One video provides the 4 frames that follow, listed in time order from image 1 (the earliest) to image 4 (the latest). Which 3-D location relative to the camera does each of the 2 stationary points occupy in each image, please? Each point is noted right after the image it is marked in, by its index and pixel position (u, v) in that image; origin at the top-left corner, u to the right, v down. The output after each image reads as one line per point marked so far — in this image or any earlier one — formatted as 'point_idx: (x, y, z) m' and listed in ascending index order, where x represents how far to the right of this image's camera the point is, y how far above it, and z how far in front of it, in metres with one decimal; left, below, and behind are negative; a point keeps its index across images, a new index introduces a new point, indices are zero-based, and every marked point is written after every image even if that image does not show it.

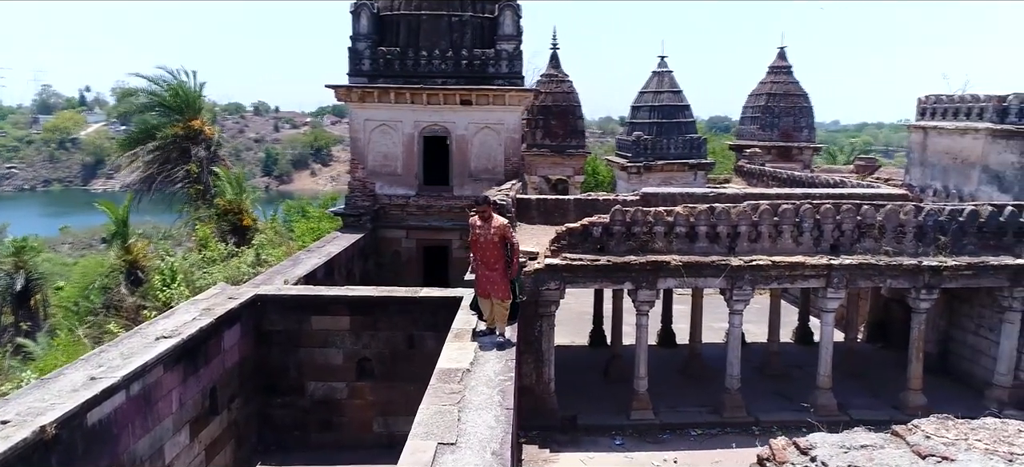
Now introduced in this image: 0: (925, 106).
0: (+7.8, +2.4, +13.3) m
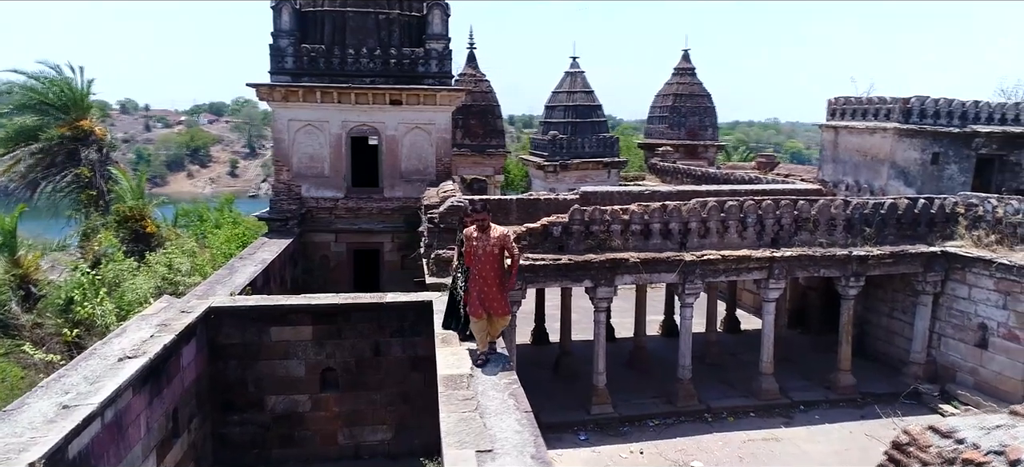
0: (+6.5, +2.5, +14.4) m
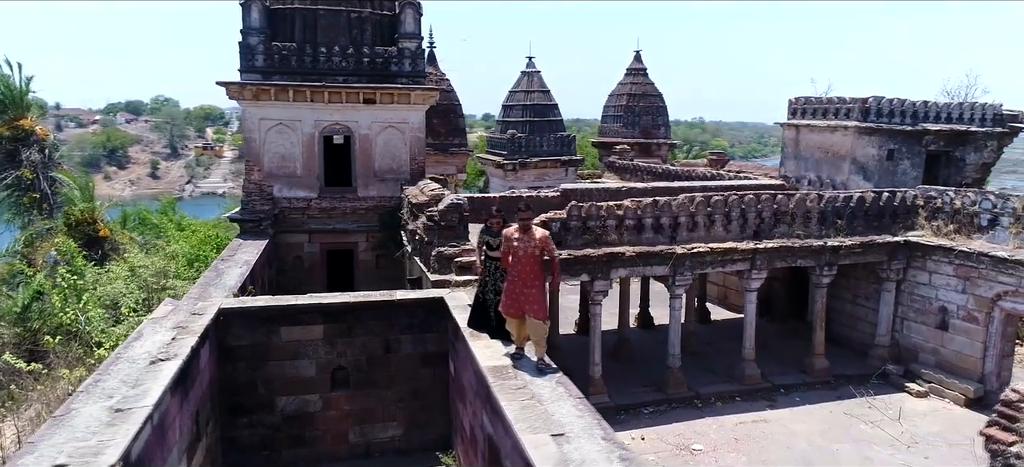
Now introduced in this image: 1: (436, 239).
0: (+6.0, +2.7, +15.2) m
1: (-1.0, -0.1, +10.0) m
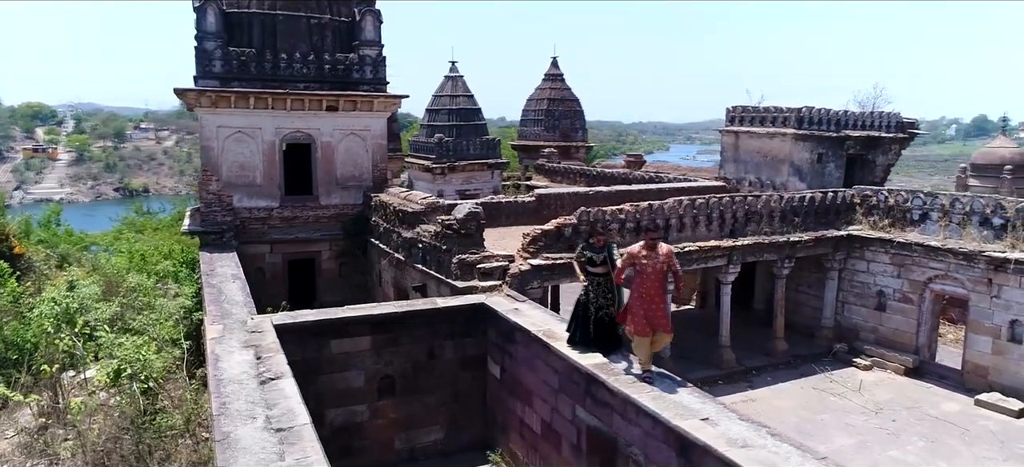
0: (+5.1, +2.8, +16.7) m
1: (-0.8, -0.2, +10.3) m
